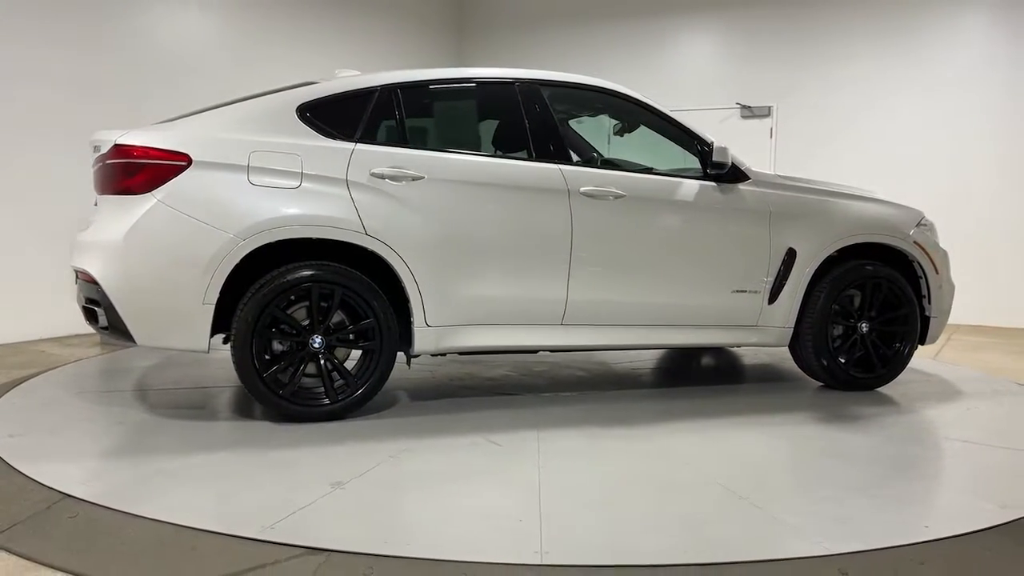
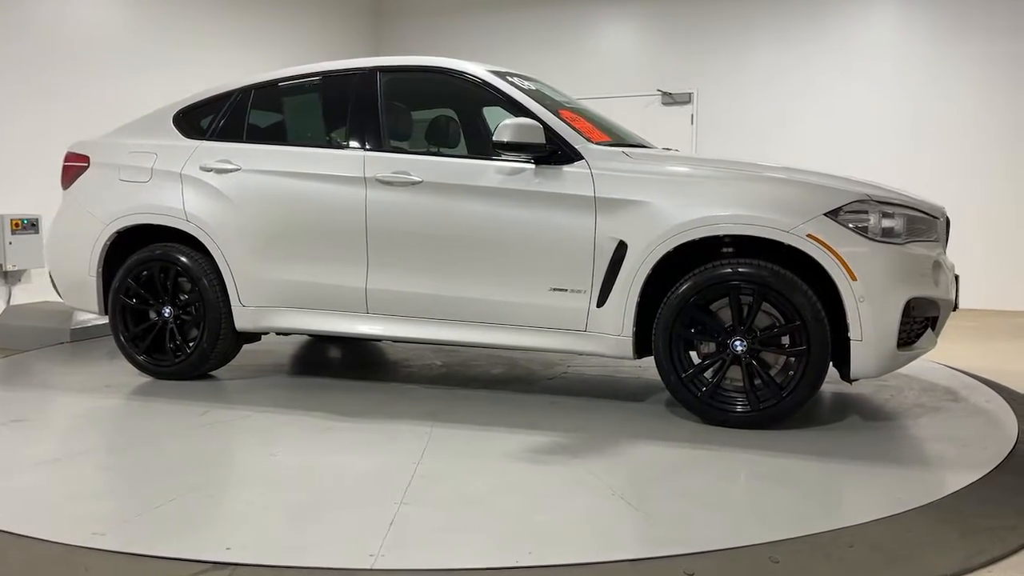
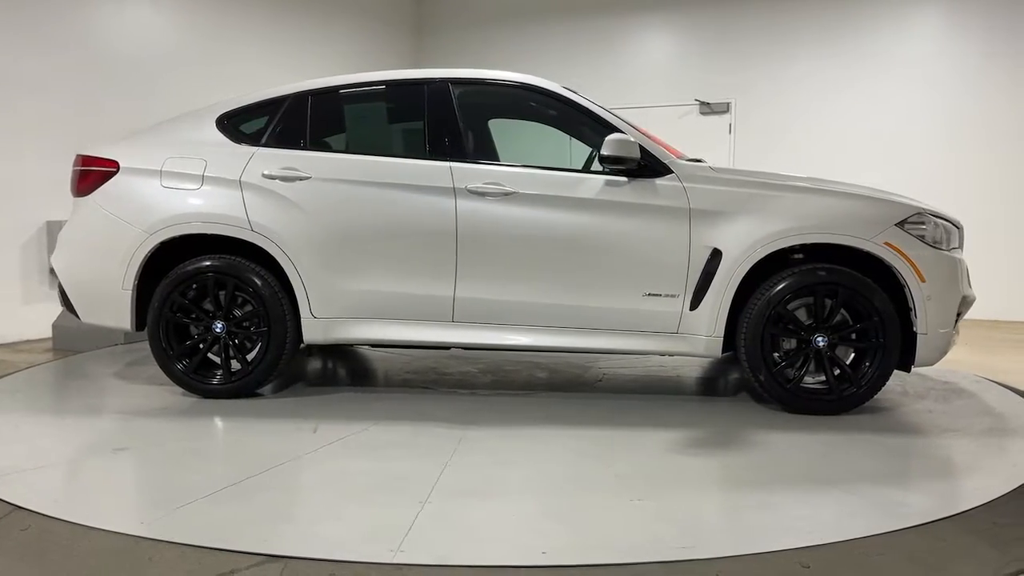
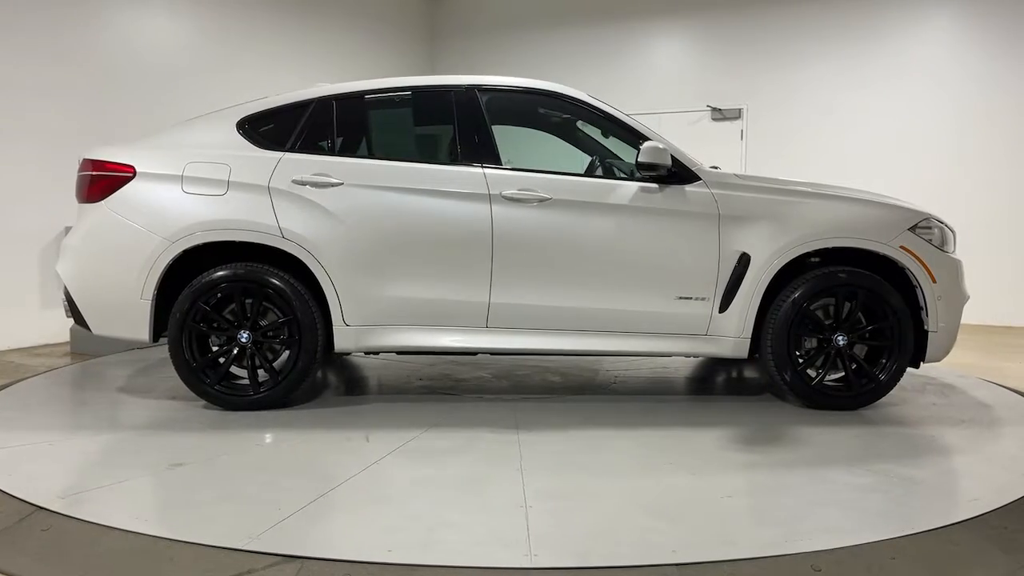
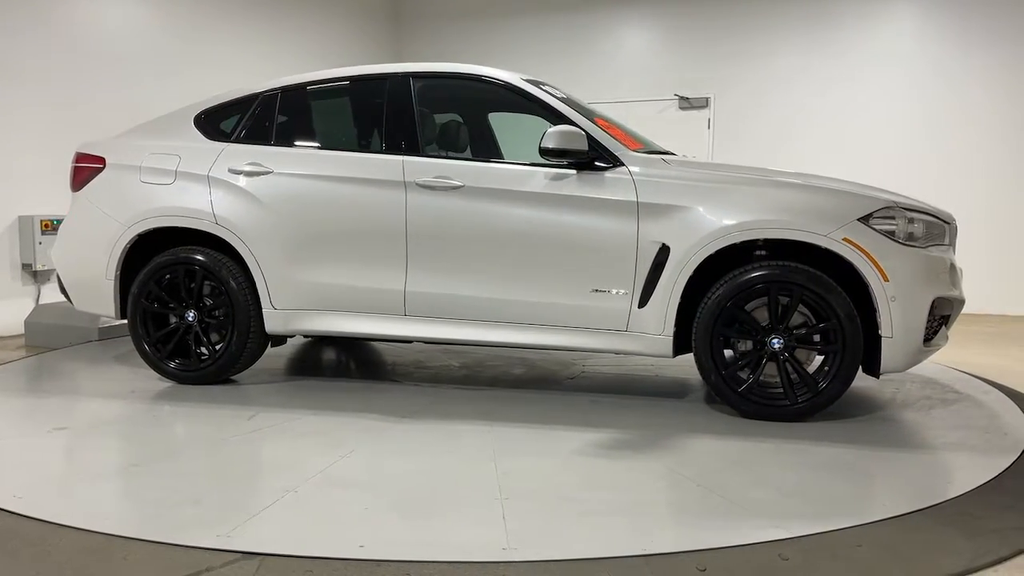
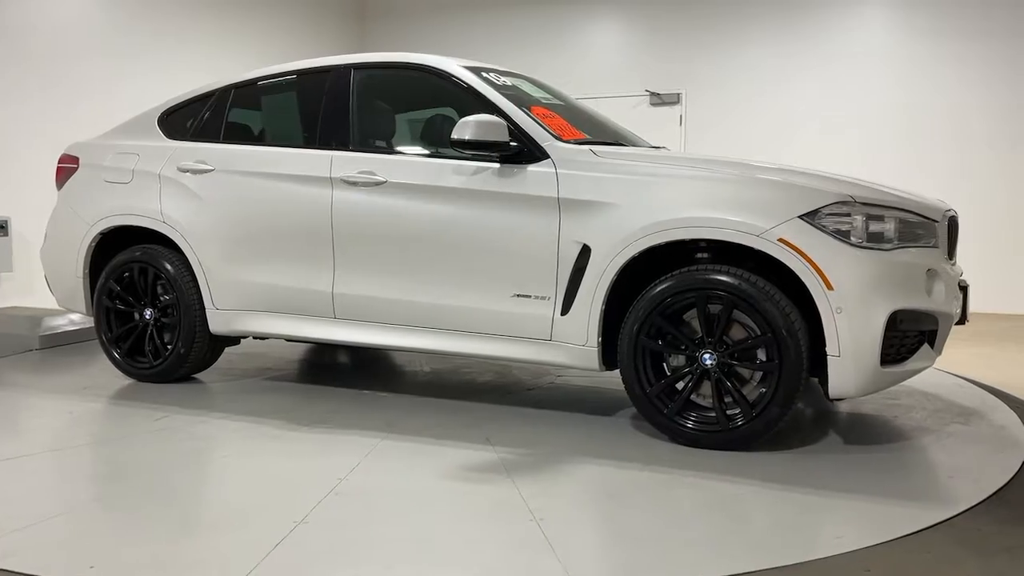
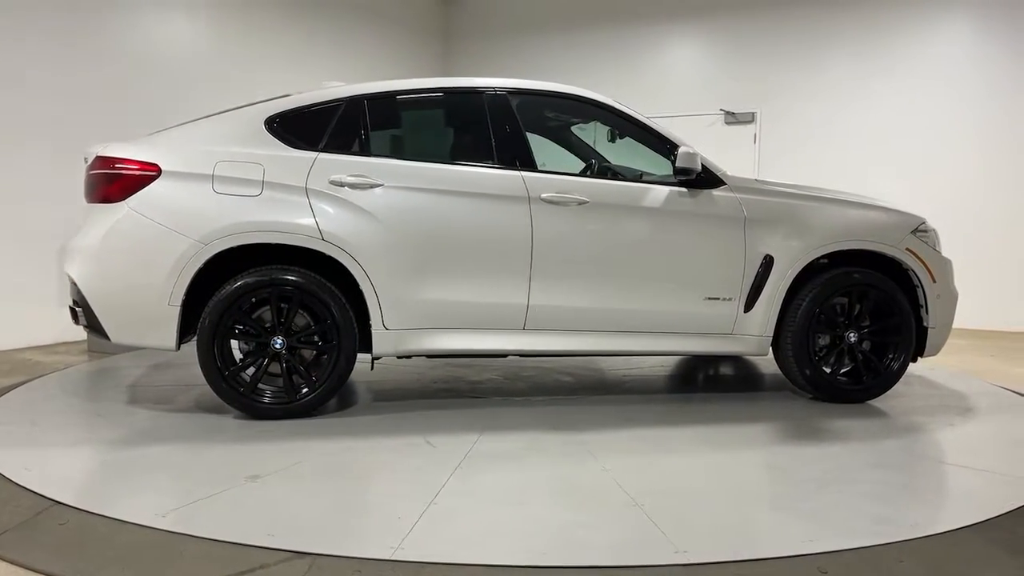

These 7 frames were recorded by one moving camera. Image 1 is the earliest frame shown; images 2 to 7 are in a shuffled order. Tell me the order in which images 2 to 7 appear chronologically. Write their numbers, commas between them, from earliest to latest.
7, 4, 3, 5, 2, 6
